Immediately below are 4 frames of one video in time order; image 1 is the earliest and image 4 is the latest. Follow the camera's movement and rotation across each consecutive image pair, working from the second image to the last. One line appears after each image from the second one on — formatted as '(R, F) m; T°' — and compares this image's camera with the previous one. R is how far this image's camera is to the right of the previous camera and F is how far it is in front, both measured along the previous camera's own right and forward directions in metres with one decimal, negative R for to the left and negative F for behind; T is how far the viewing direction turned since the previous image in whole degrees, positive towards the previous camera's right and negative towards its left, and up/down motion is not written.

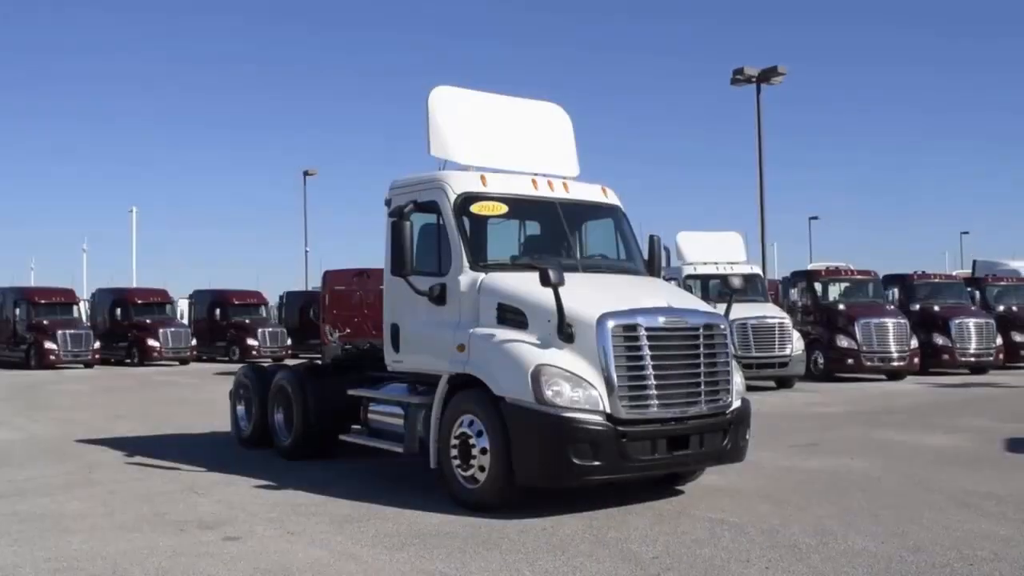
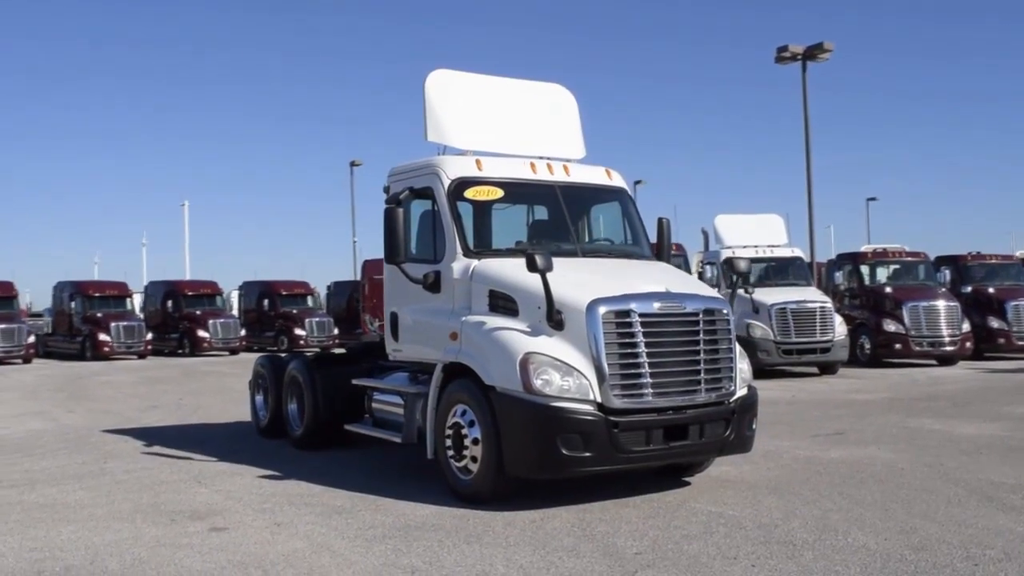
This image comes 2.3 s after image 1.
(+0.6, +0.2) m; -3°
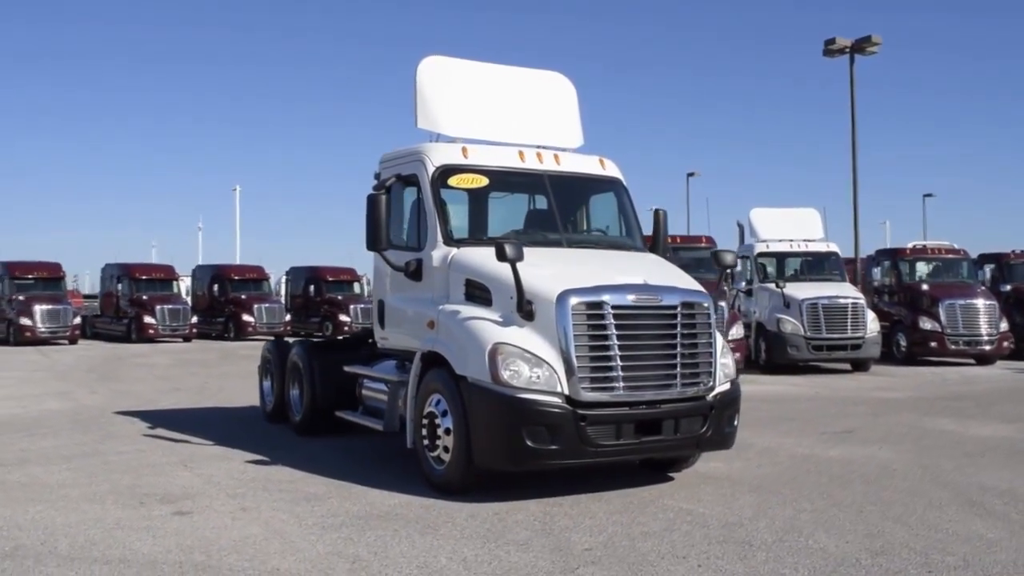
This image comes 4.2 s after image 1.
(+0.7, +0.1) m; -3°
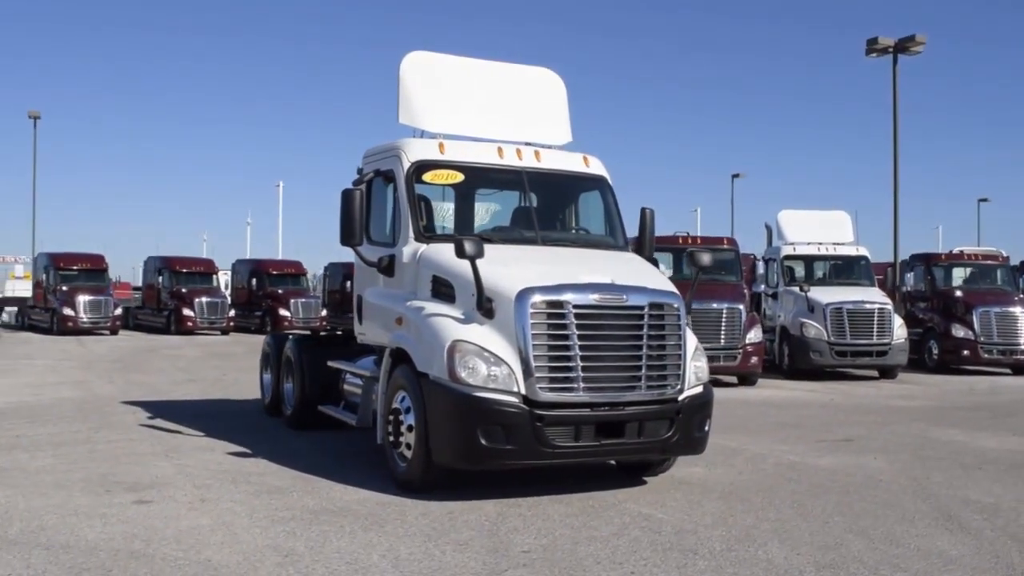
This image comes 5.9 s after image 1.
(+0.7, +0.1) m; -3°
